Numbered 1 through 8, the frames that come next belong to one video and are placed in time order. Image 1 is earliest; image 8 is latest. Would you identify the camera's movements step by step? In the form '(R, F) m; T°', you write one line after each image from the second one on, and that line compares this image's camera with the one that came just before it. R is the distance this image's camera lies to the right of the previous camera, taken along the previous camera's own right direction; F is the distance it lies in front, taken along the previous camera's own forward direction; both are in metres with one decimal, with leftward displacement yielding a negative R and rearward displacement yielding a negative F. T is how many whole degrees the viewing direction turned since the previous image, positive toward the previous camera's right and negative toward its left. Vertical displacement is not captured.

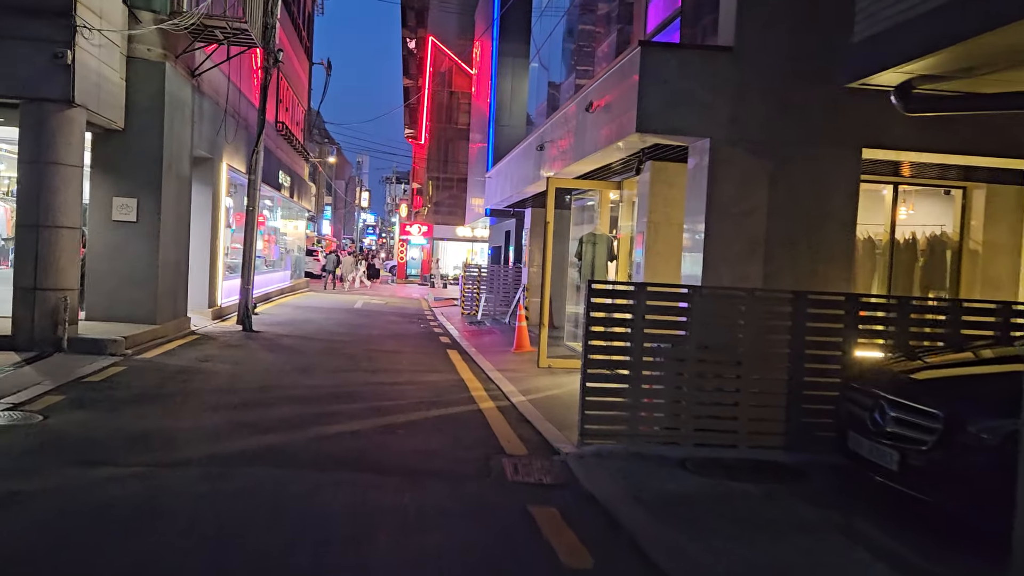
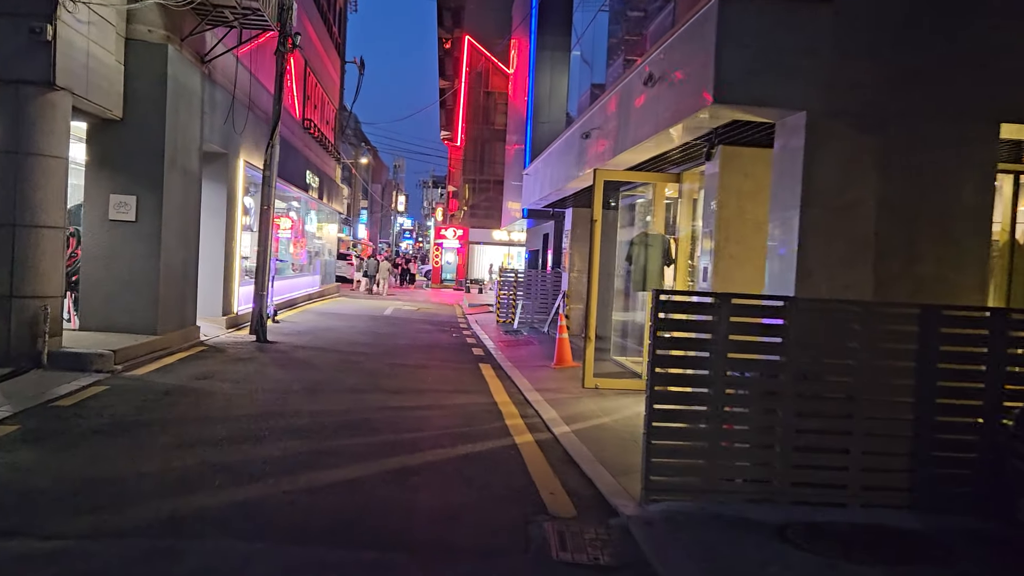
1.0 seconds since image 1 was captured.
(0.0, +1.4) m; -3°
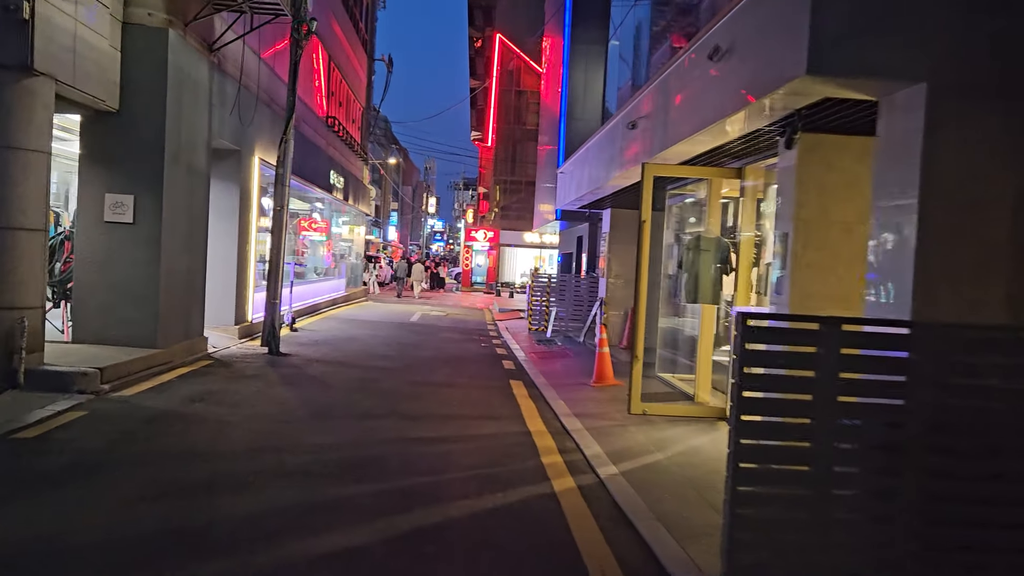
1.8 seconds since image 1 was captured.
(0.0, +1.1) m; -2°
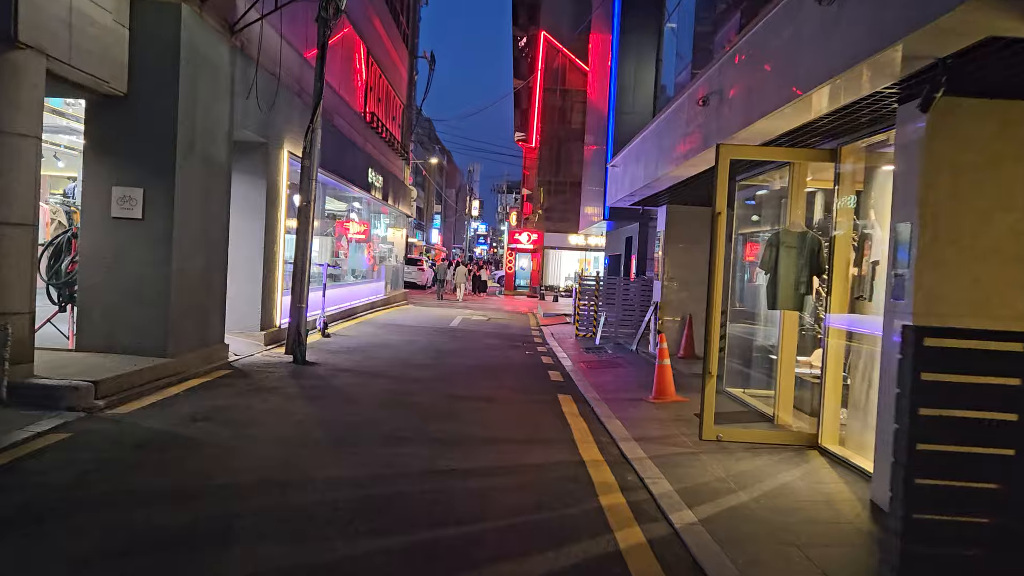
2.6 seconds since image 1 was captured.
(-0.1, +1.1) m; -3°
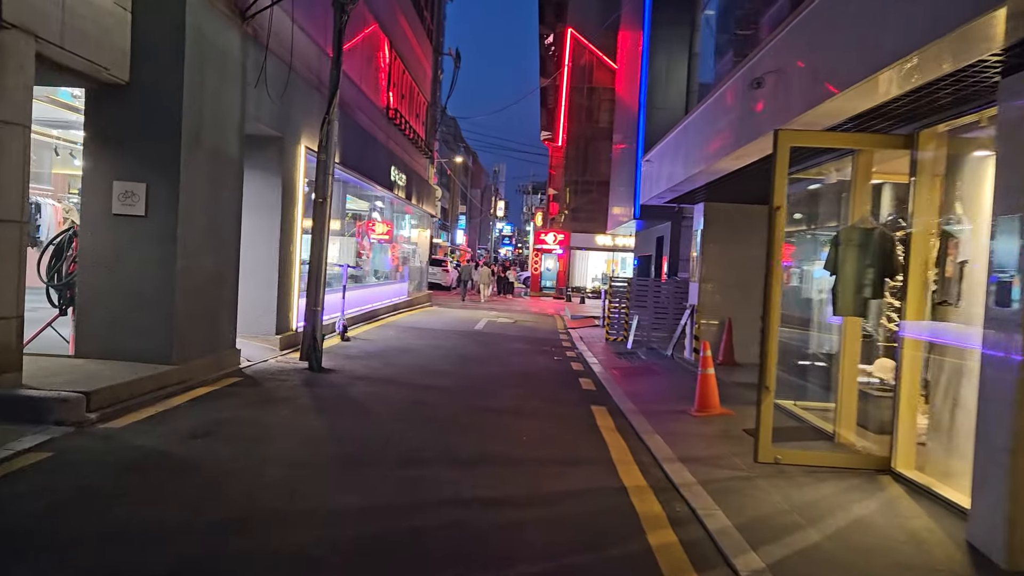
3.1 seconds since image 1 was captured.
(0.0, +0.7) m; -2°
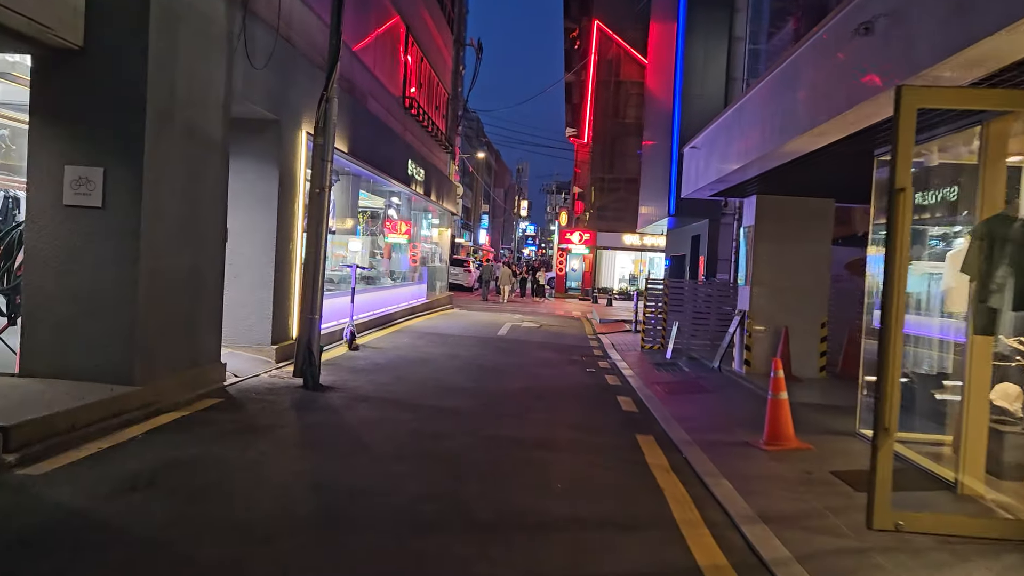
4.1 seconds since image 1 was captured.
(-0.1, +1.4) m; -2°
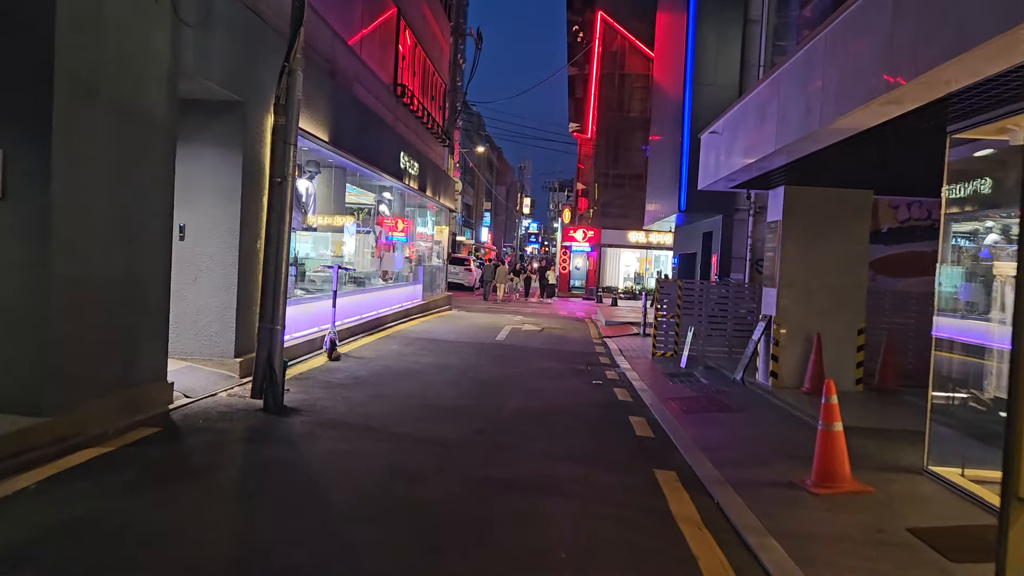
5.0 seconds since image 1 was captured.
(+0.1, +1.3) m; 0°
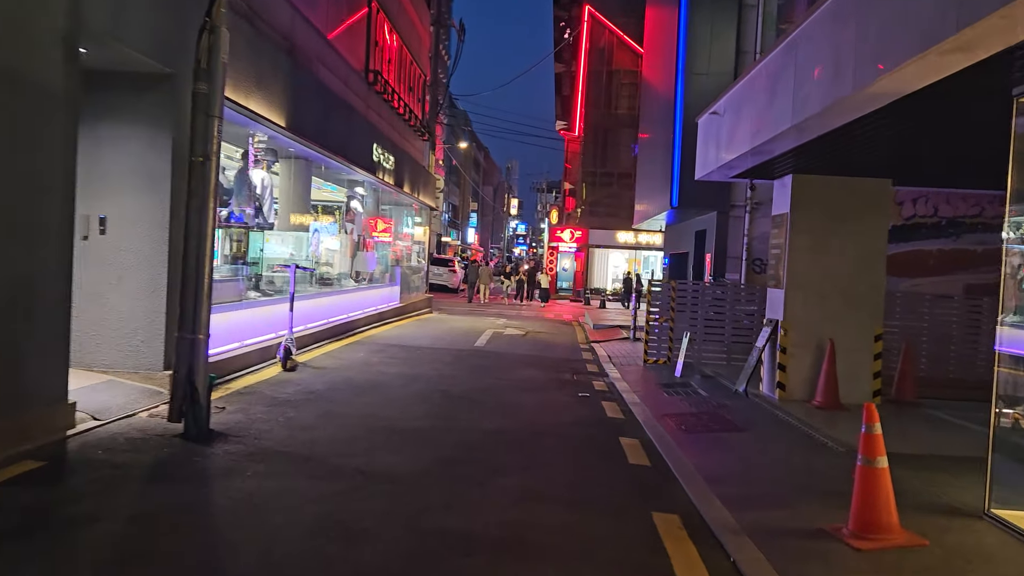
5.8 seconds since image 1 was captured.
(+0.1, +1.2) m; +1°
